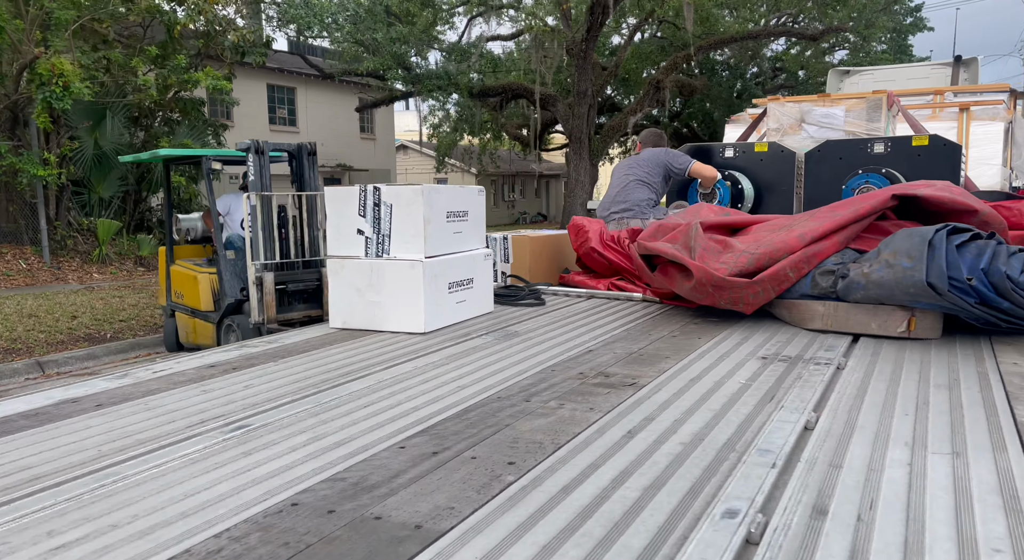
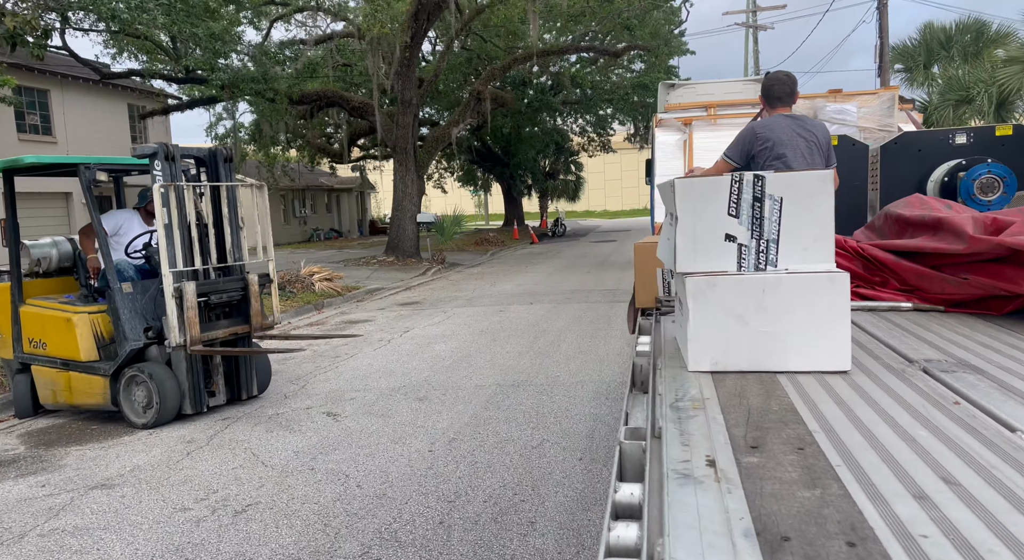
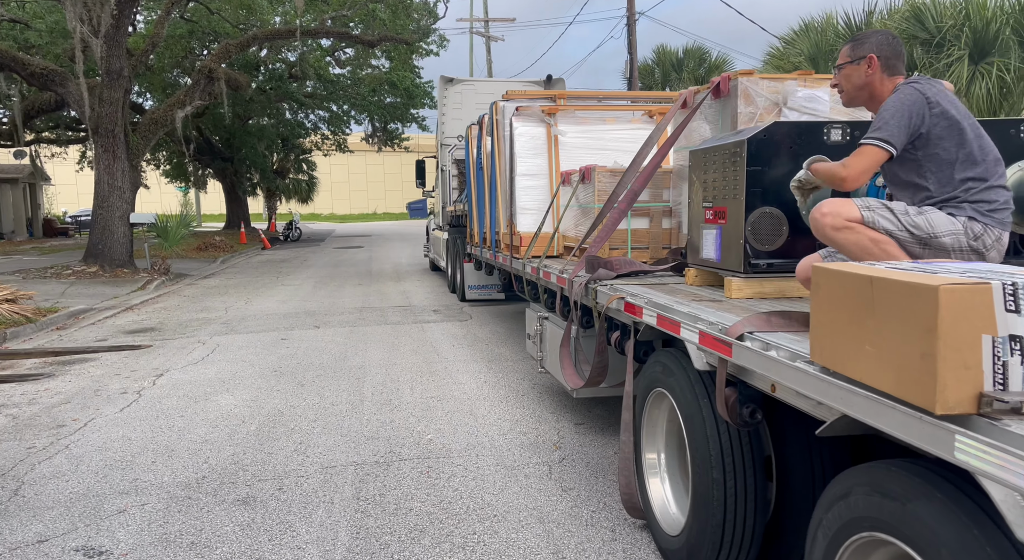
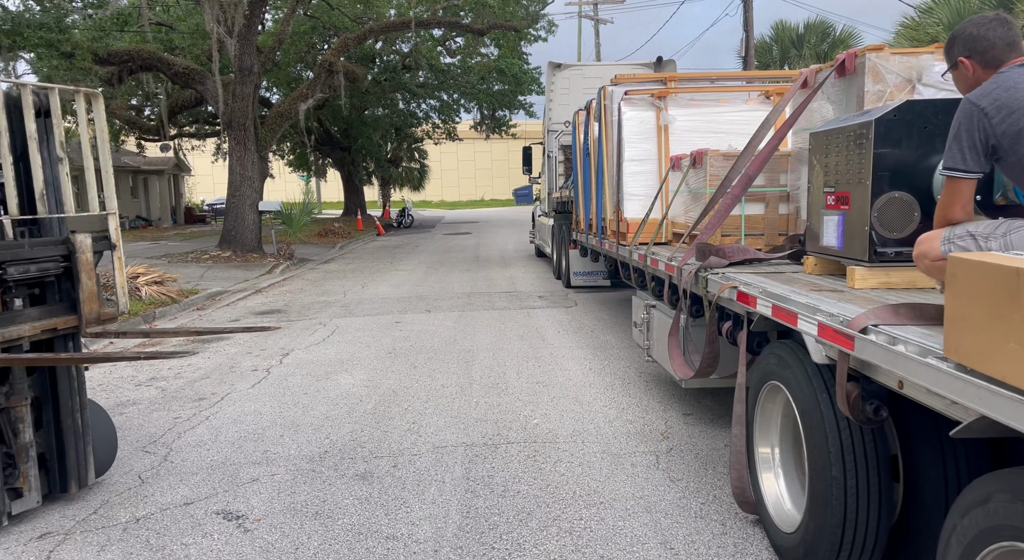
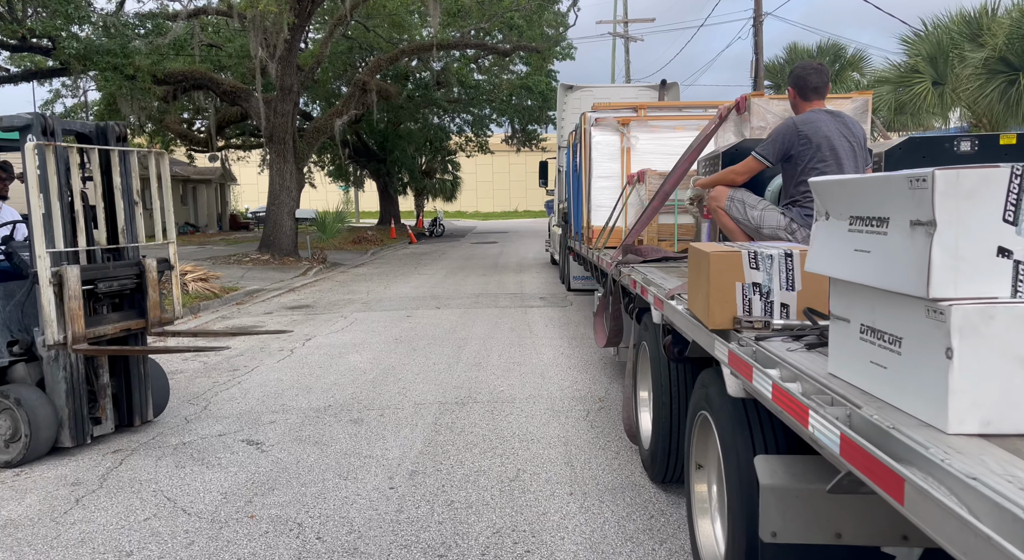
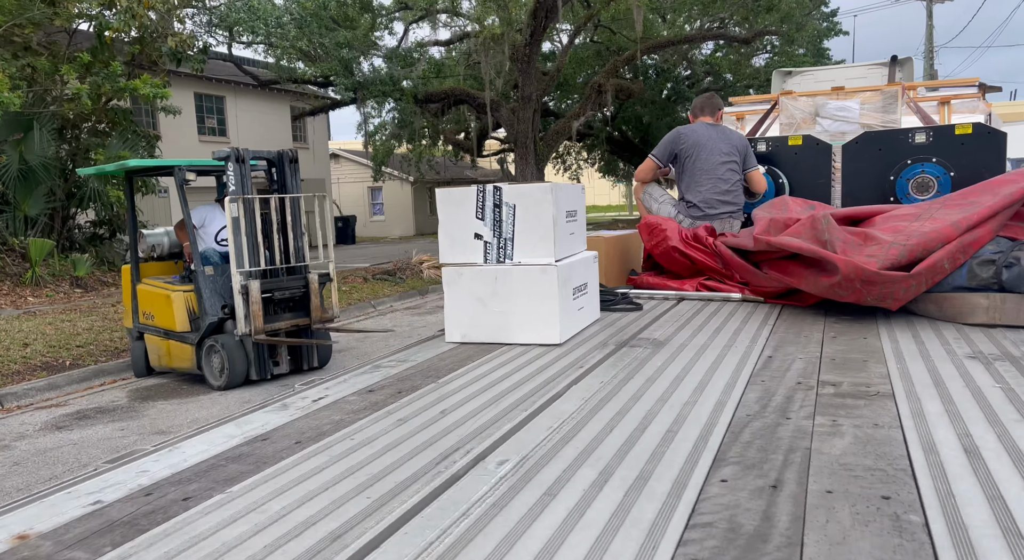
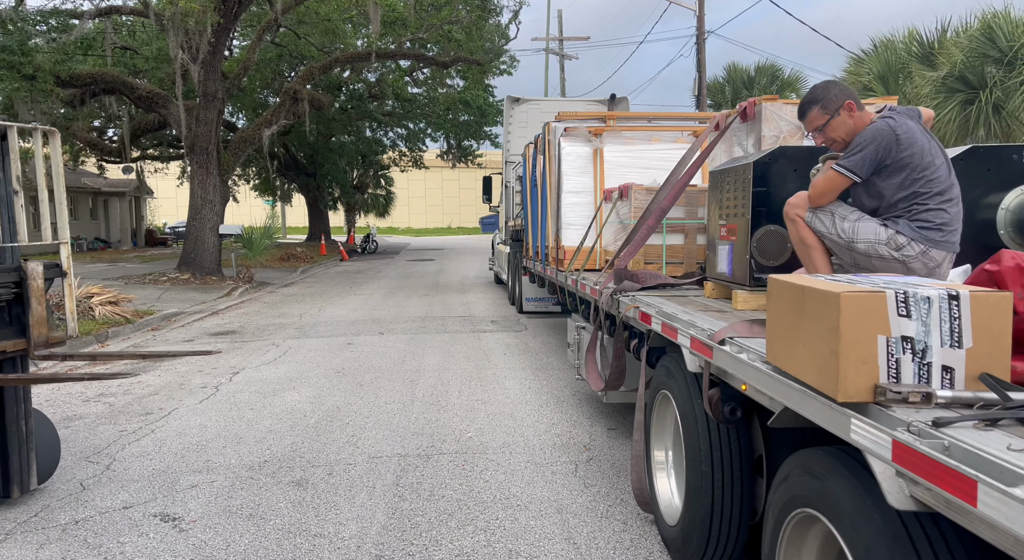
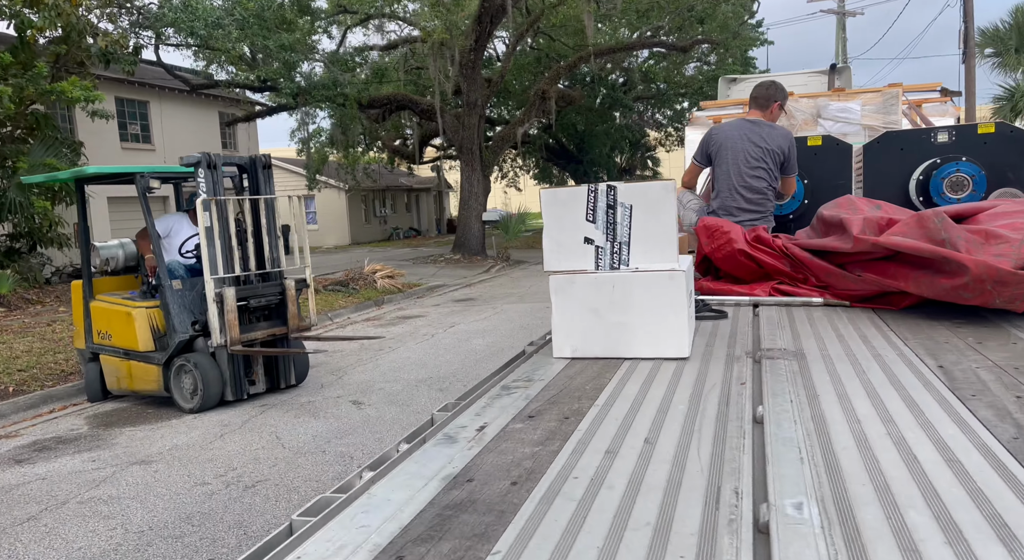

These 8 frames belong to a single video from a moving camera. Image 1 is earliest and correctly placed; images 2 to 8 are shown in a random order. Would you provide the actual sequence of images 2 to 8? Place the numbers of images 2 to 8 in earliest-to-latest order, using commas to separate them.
6, 8, 2, 5, 7, 3, 4
